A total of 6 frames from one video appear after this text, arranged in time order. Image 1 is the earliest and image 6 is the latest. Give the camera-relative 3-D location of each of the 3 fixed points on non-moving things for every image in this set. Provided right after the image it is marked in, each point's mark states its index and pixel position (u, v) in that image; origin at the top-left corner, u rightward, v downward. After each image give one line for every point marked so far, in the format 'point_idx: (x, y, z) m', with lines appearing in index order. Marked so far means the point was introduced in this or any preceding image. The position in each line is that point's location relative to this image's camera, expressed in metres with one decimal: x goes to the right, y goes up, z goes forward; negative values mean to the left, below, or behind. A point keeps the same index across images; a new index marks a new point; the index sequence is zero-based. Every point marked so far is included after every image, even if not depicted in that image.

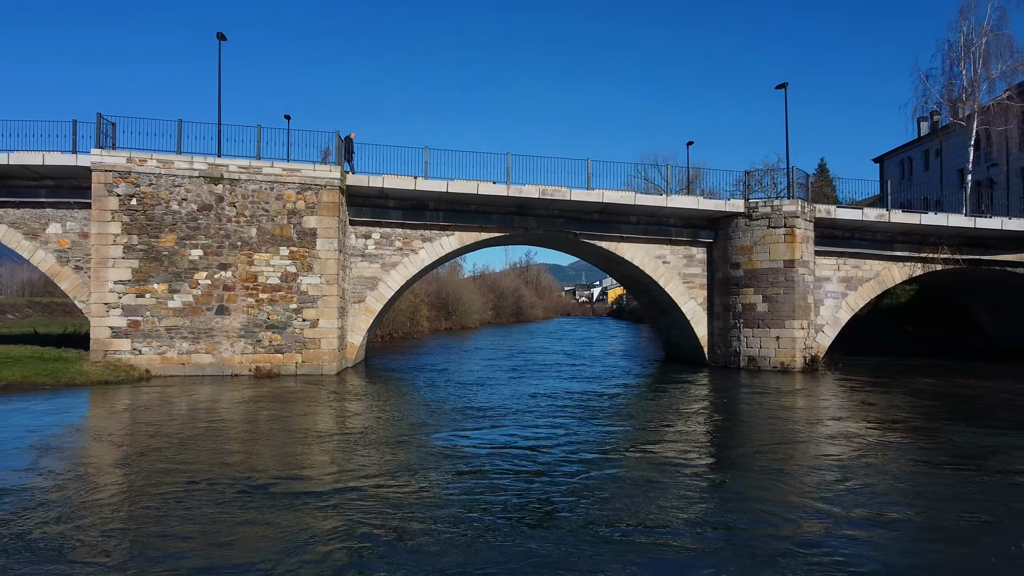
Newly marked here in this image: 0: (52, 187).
0: (-9.5, +2.1, +14.0) m
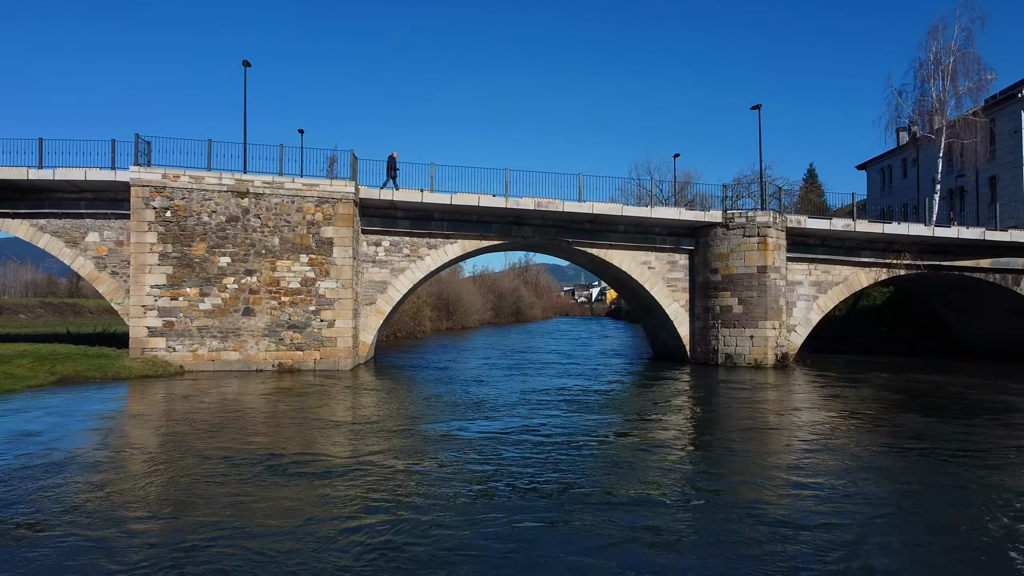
0: (-9.6, +2.0, +15.4) m
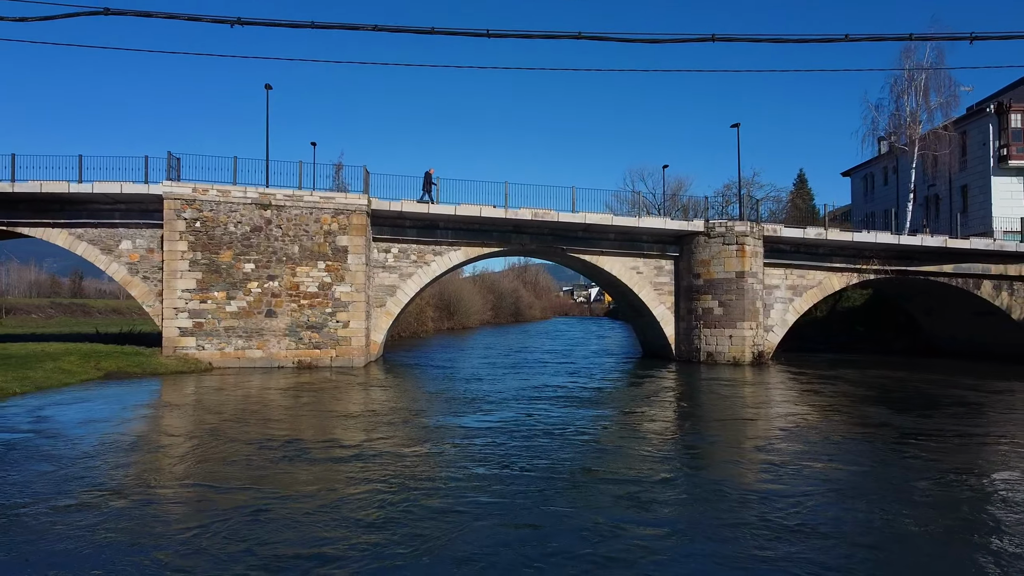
0: (-9.6, +1.9, +16.8) m
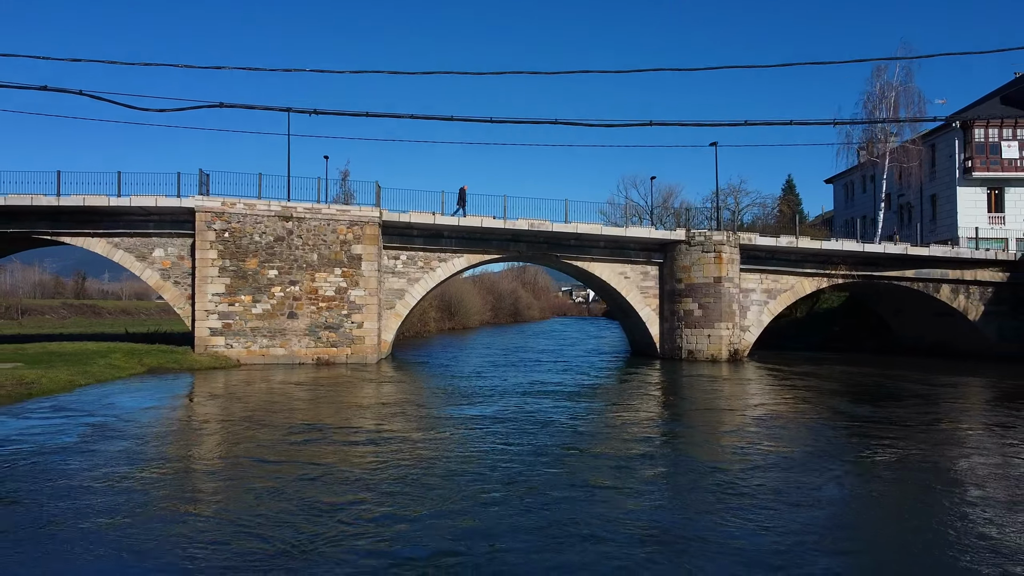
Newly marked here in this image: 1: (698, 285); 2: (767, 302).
0: (-9.7, +1.8, +18.4) m
1: (+5.3, +0.1, +19.2) m
2: (+7.5, -0.4, +19.9) m
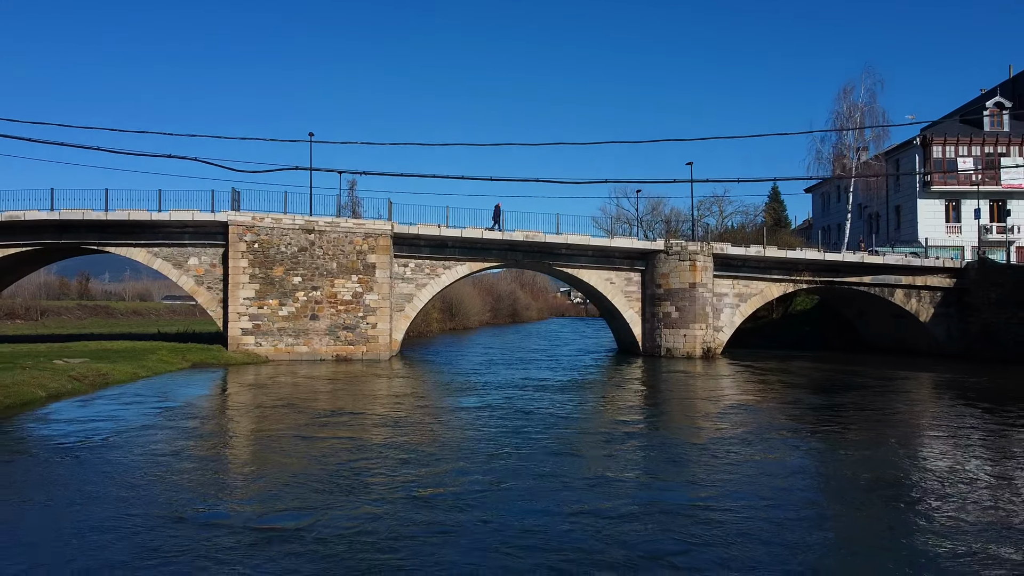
0: (-9.8, +1.7, +20.6) m
1: (+5.2, -0.1, +21.4) m
2: (+7.4, -0.6, +22.2) m
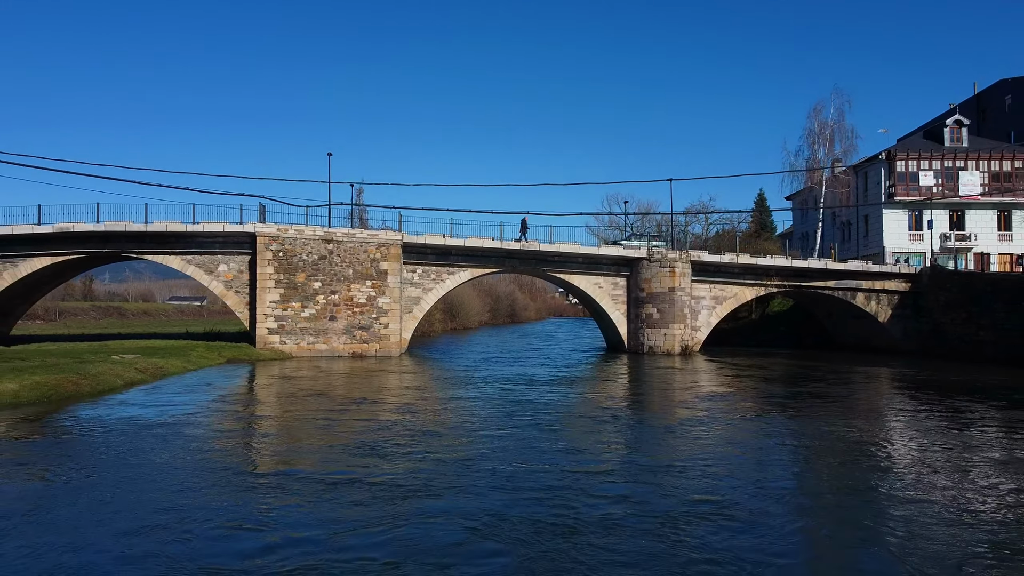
0: (-9.8, +1.5, +22.9) m
1: (+5.1, -0.2, +23.7) m
2: (+7.3, -0.7, +24.5) m
